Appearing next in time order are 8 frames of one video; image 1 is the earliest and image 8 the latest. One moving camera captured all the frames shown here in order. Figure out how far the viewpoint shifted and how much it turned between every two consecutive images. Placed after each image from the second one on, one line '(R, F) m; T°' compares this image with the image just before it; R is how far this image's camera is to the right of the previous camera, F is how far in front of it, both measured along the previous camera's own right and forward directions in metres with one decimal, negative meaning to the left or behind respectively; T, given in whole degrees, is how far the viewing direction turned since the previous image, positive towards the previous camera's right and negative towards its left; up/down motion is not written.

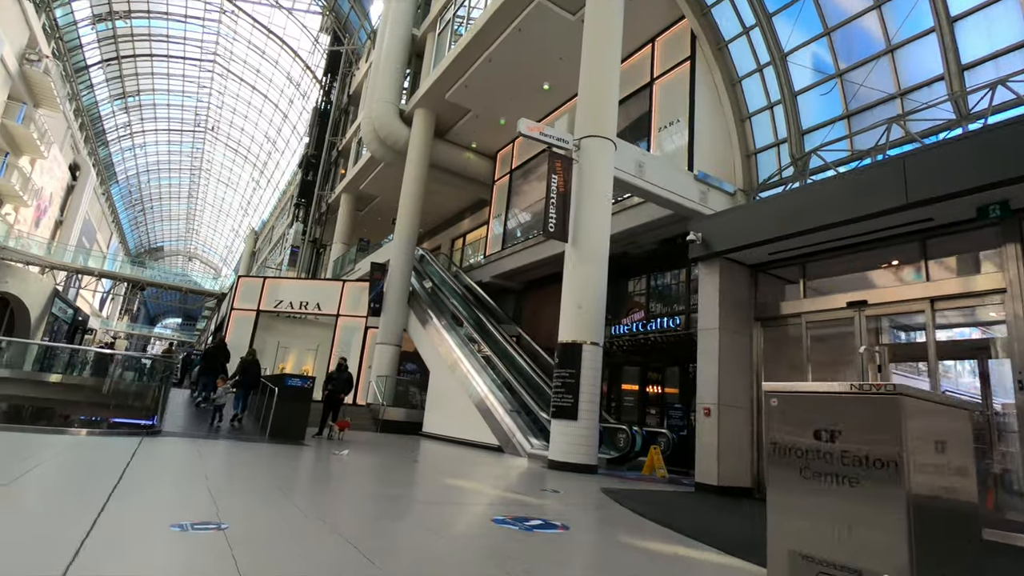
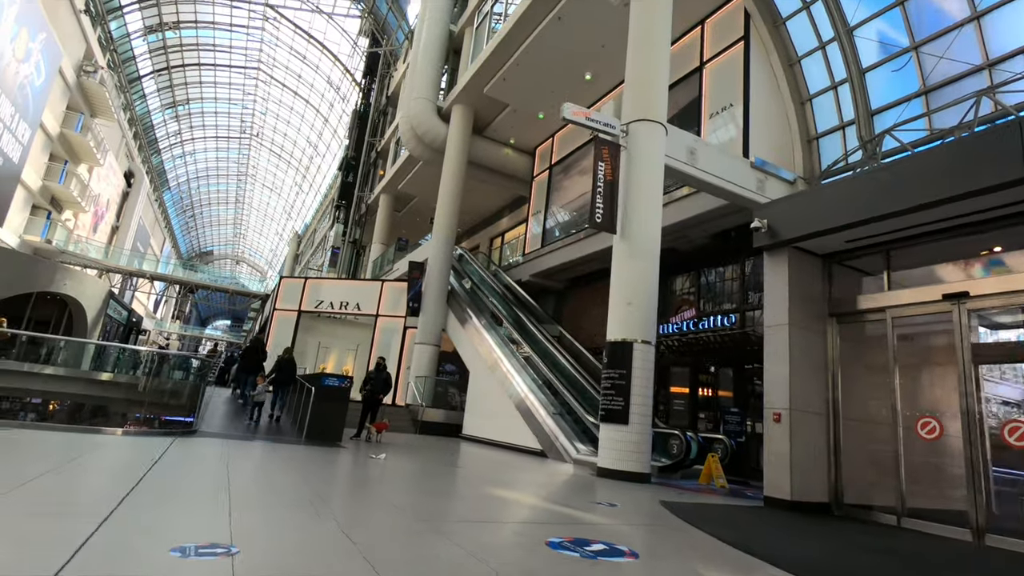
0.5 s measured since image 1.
(-0.1, +0.4) m; -4°
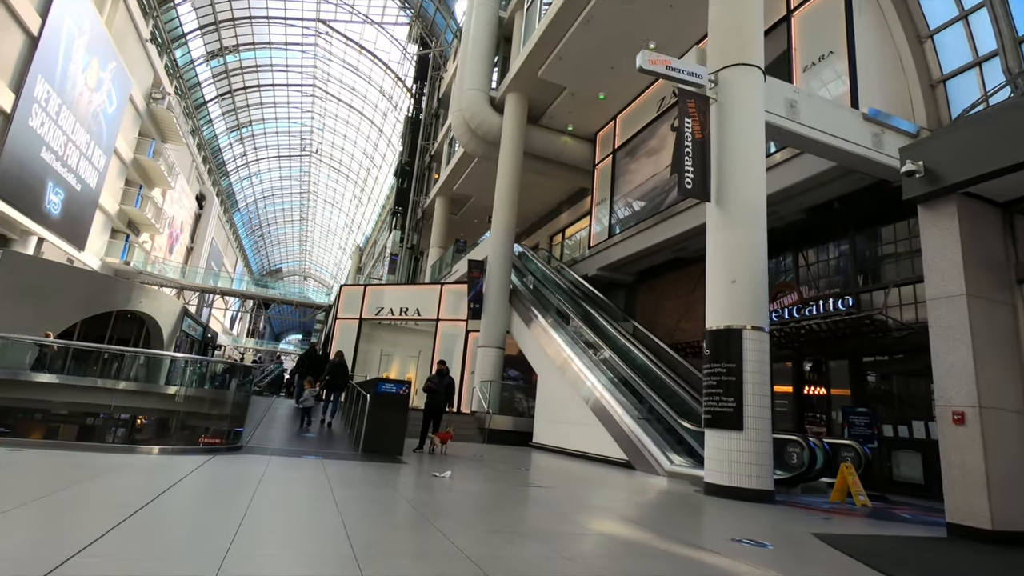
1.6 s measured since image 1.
(-0.2, +1.0) m; -6°
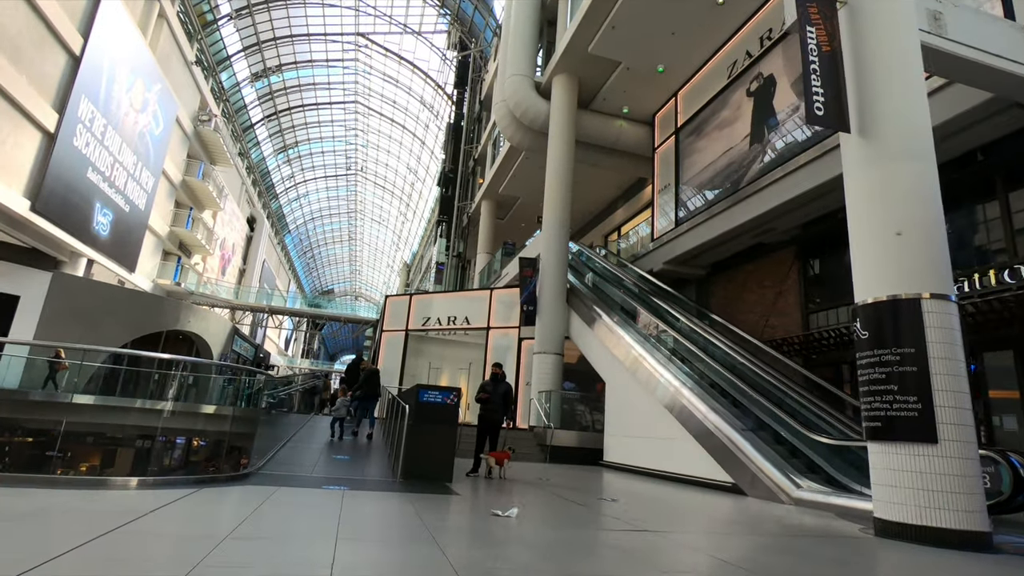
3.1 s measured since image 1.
(-0.2, +1.4) m; -5°
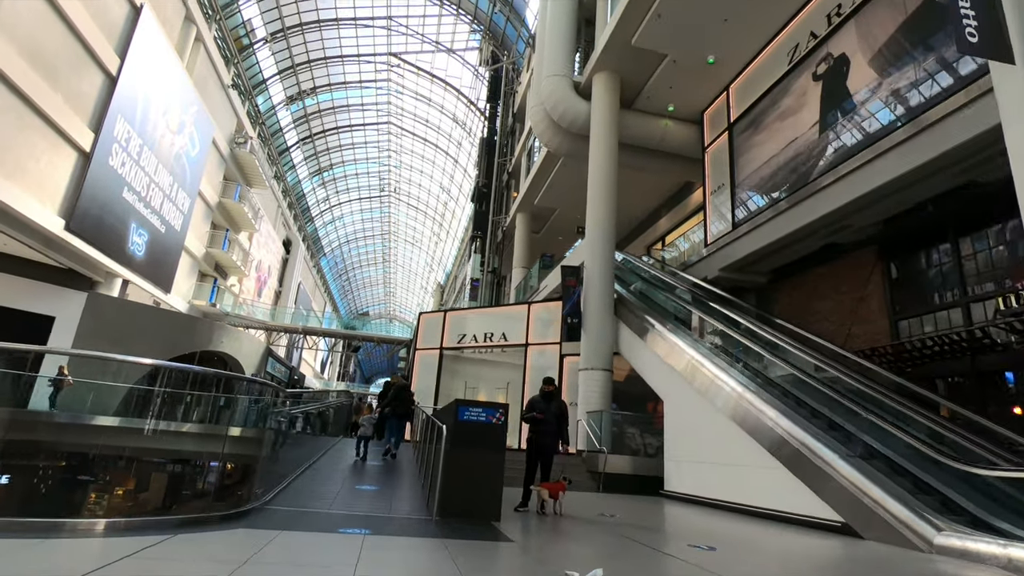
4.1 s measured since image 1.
(-0.2, +0.9) m; -3°
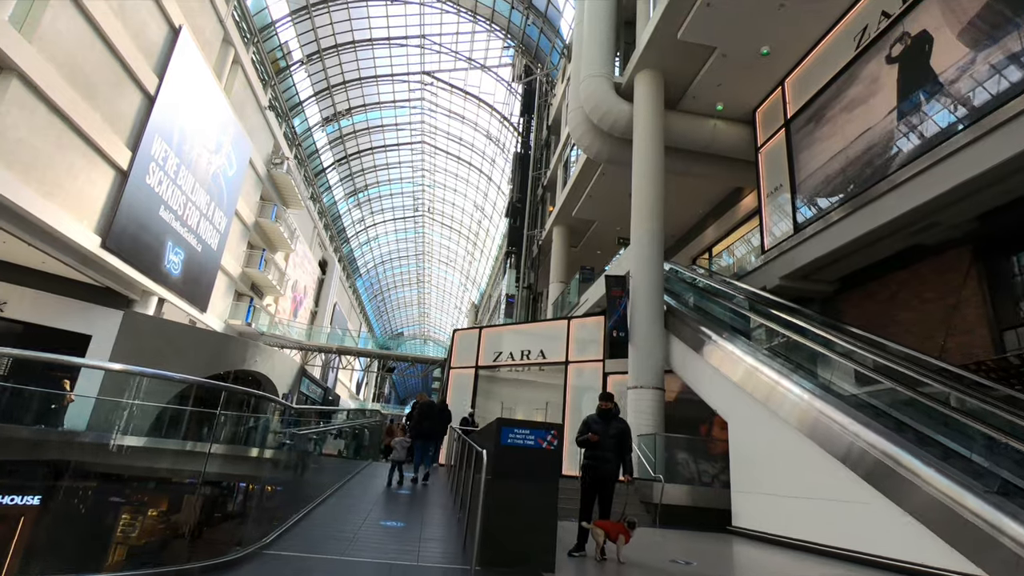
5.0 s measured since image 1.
(-0.1, +0.8) m; -4°
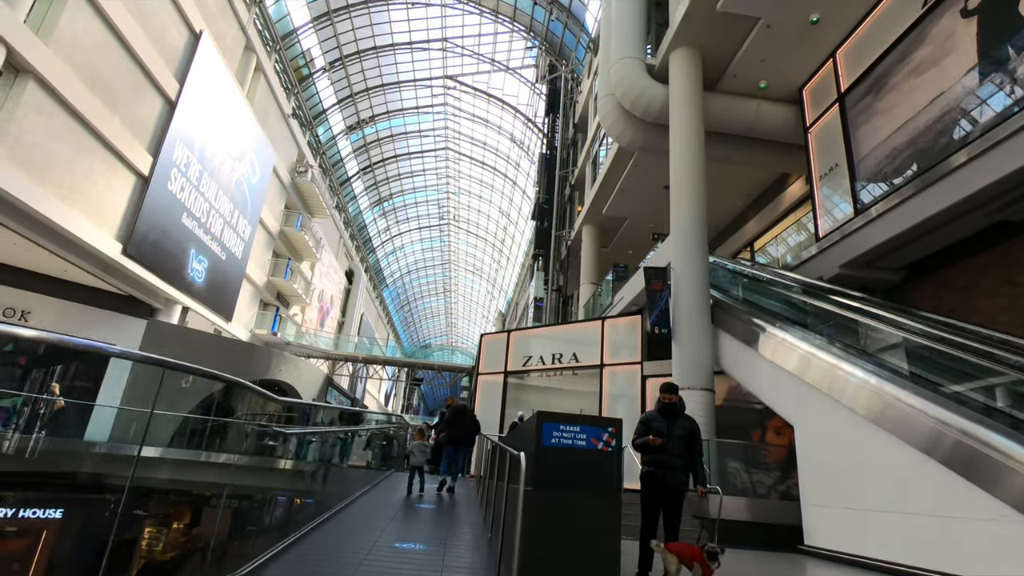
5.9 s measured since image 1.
(-0.1, +0.8) m; -3°
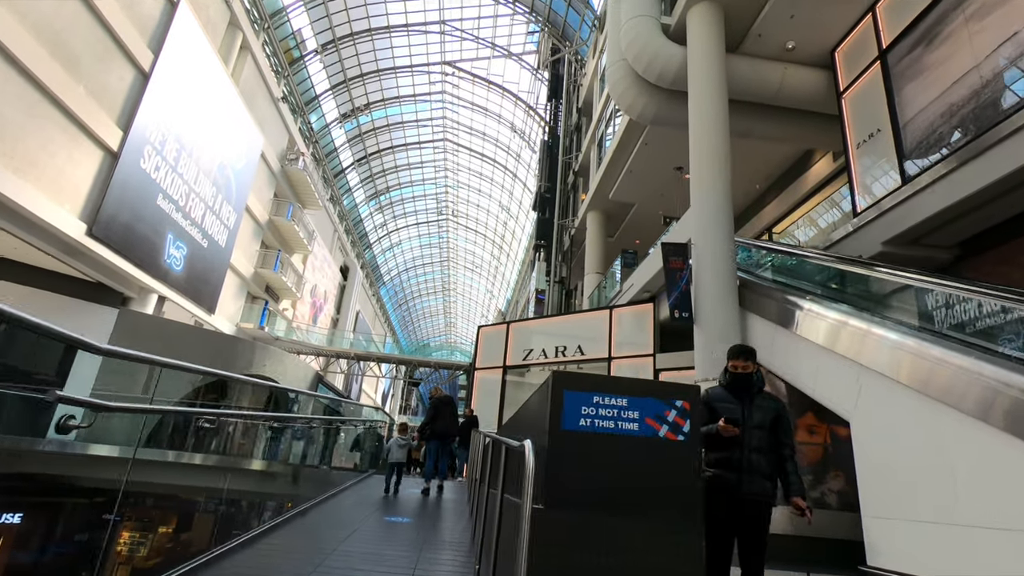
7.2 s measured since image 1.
(0.0, +1.2) m; 0°
